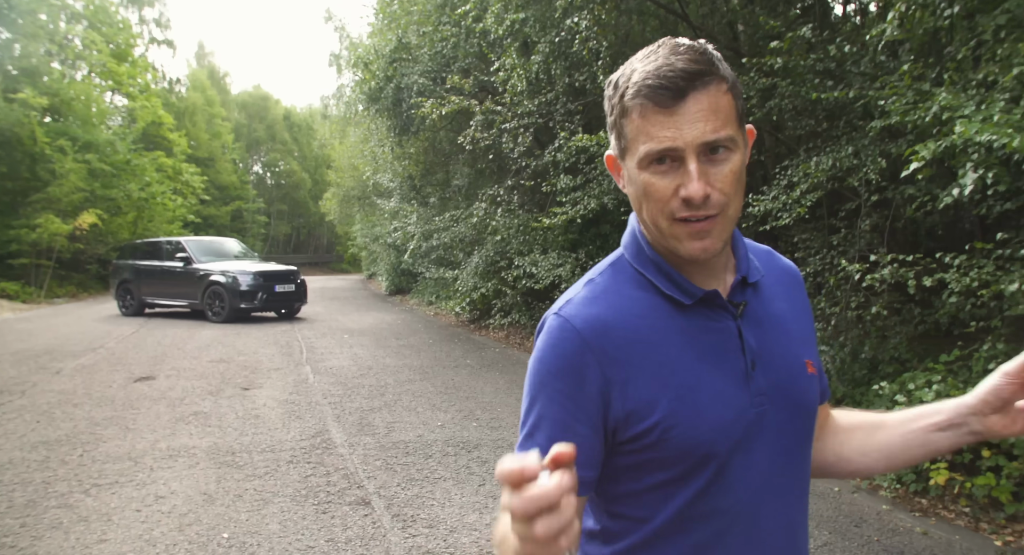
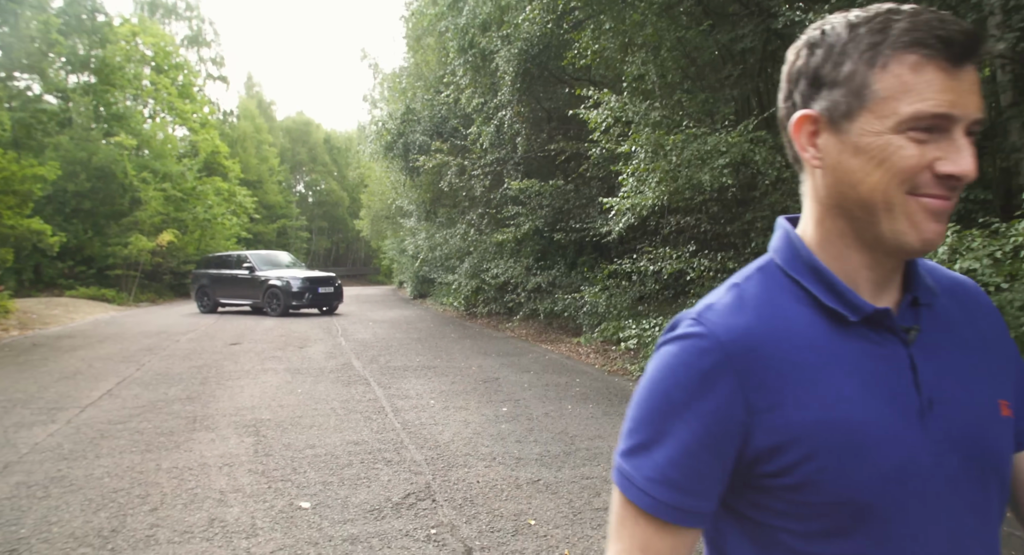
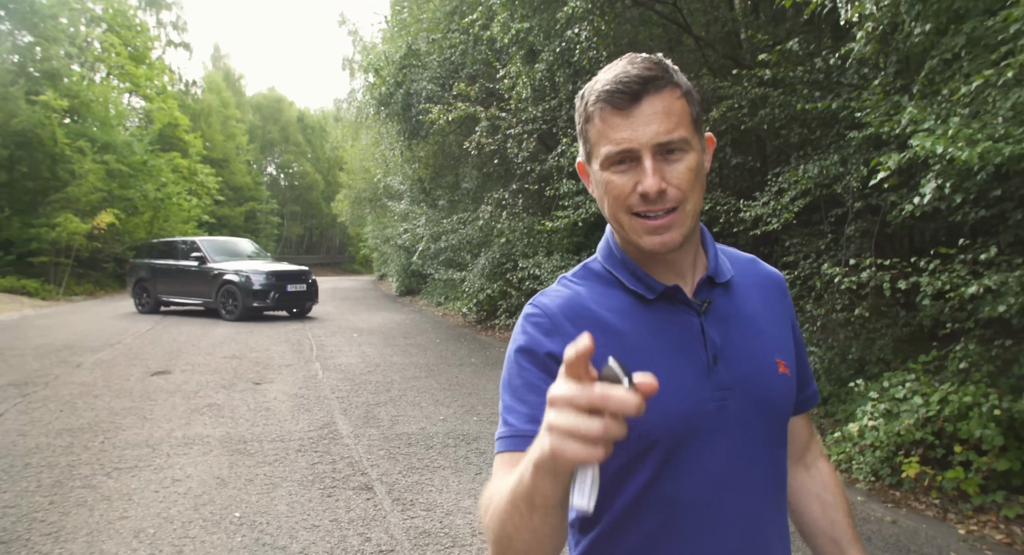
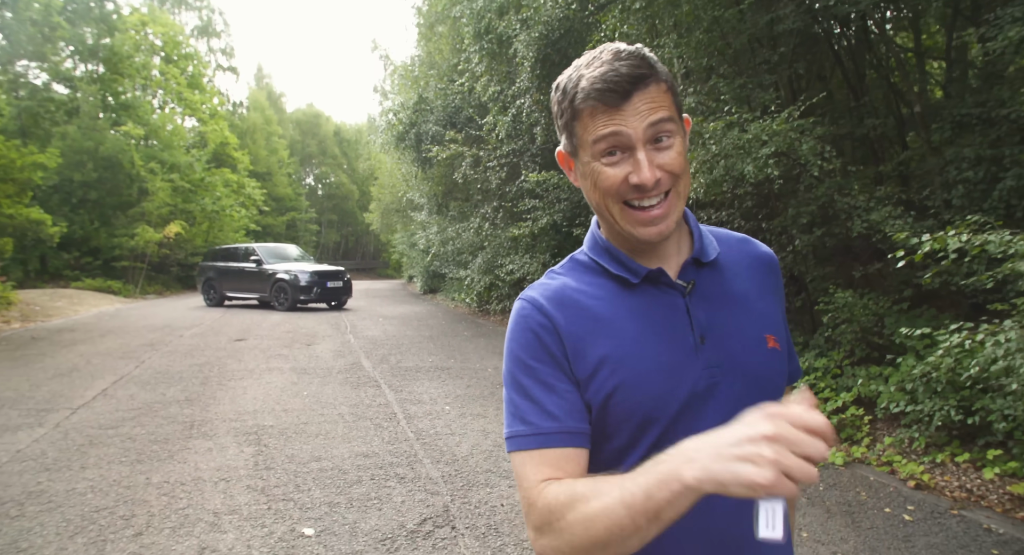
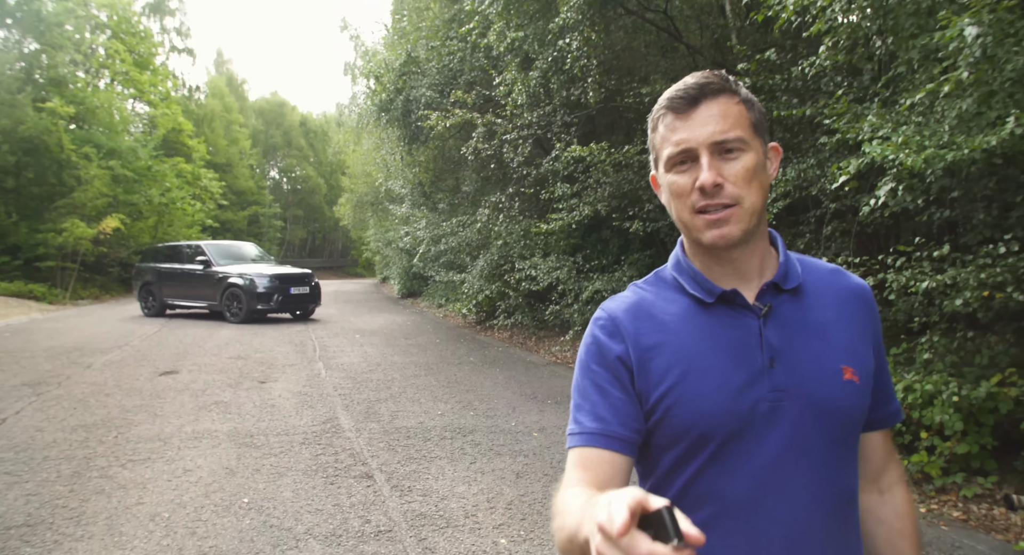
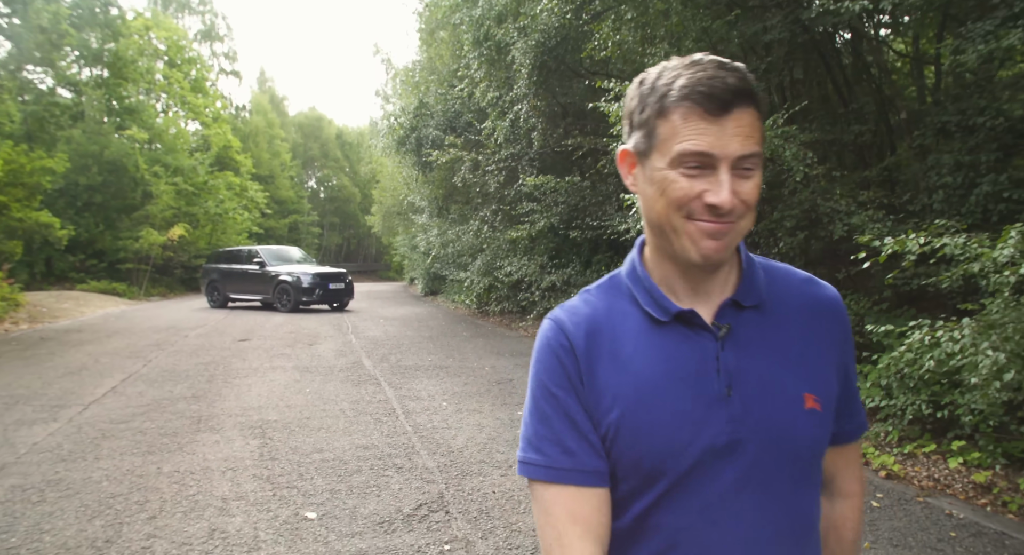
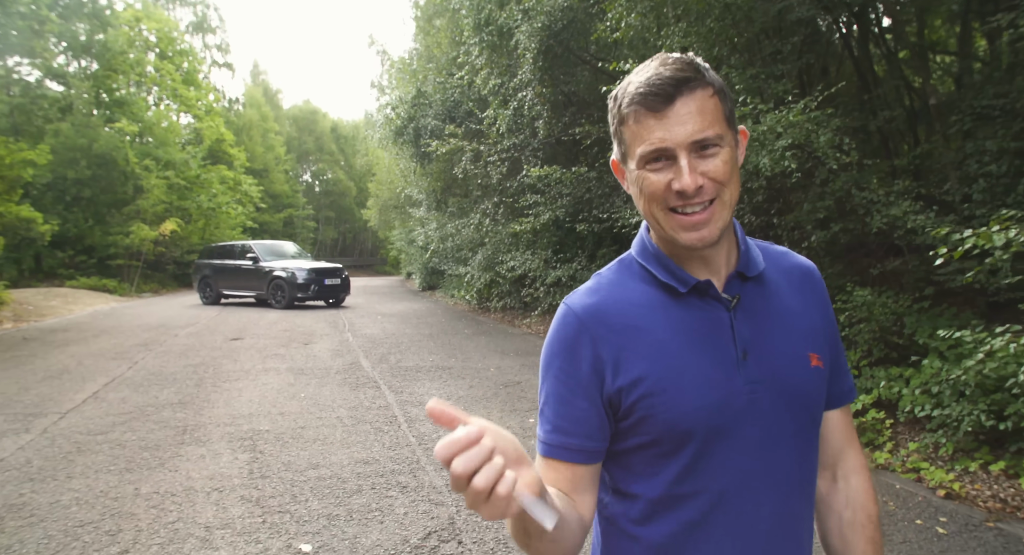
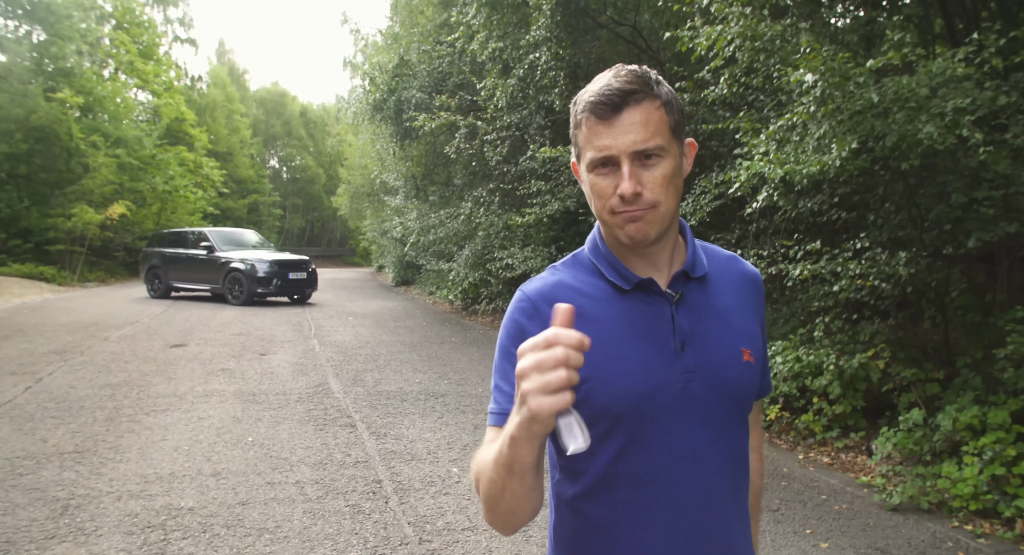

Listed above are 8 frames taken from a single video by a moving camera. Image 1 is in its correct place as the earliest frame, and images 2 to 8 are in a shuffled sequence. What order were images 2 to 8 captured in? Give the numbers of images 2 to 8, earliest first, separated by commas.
3, 5, 8, 7, 4, 6, 2
